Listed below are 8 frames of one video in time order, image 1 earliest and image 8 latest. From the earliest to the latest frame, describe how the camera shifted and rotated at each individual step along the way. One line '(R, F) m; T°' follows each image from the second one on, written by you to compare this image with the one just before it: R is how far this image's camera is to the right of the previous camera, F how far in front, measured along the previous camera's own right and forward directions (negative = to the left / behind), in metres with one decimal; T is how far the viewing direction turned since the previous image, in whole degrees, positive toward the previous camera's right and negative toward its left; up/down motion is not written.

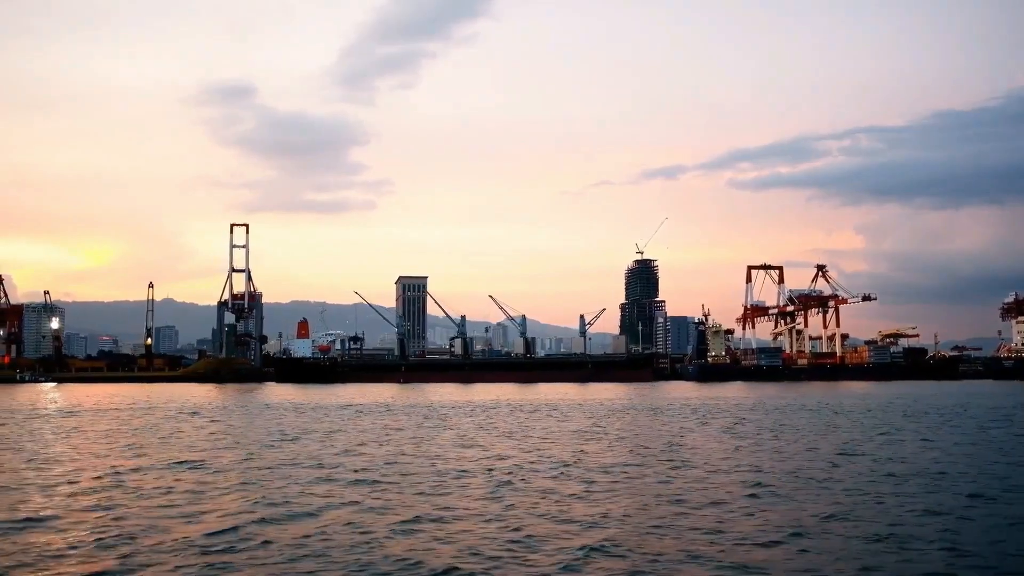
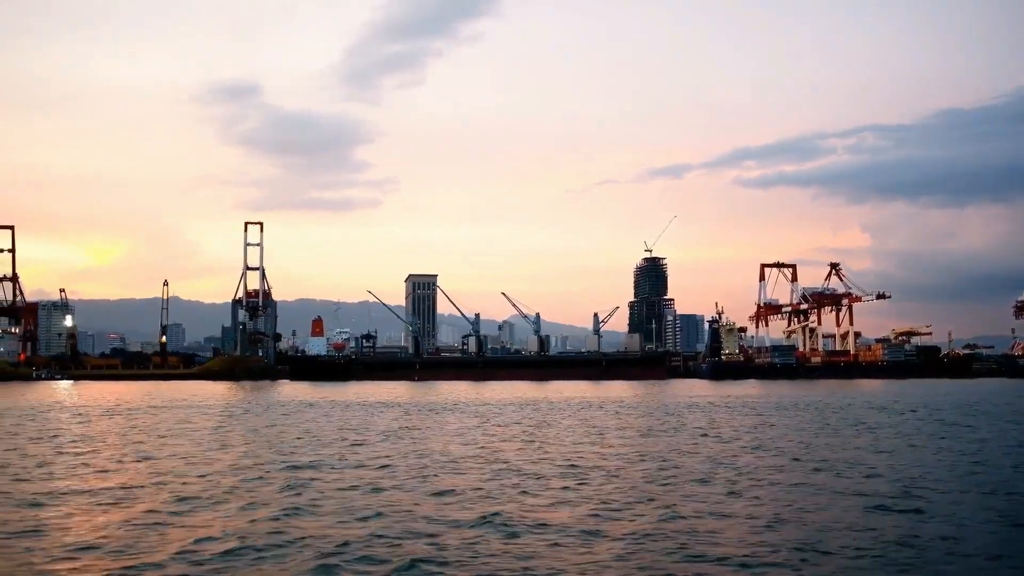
(-1.0, +0.1) m; 0°
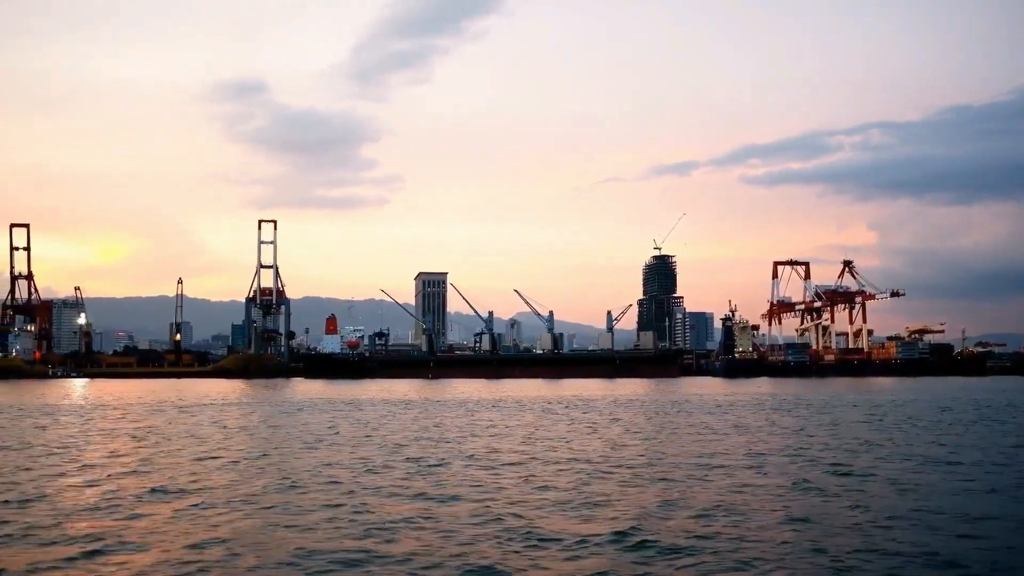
(-0.9, 0.0) m; 0°
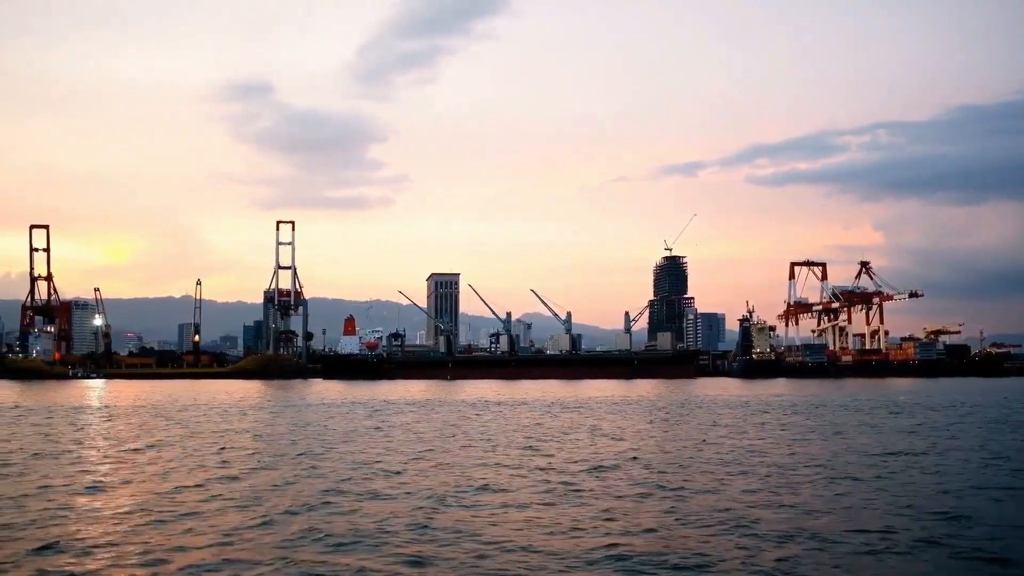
(-1.4, 0.0) m; 0°
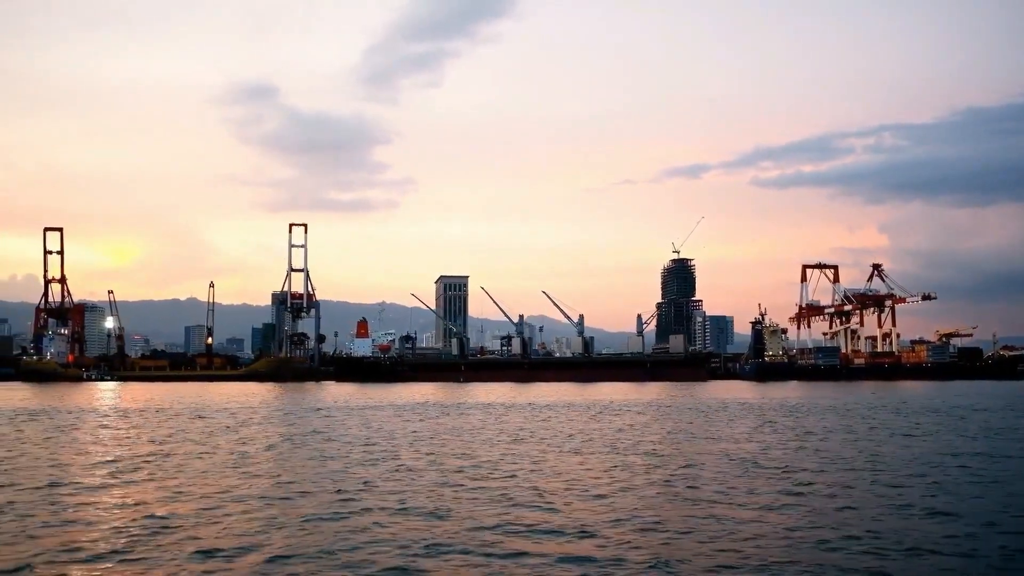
(-0.9, 0.0) m; 0°
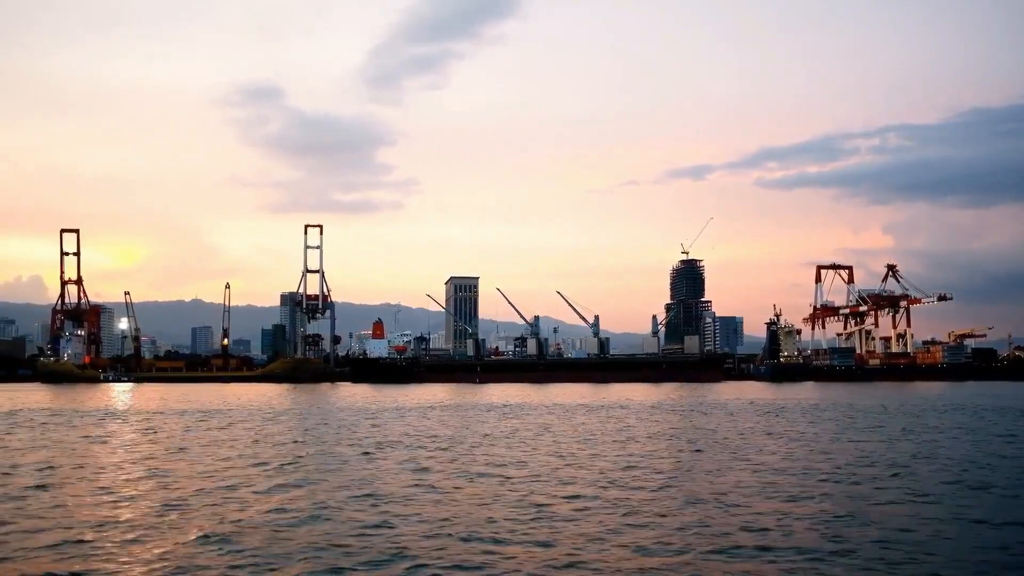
(-1.3, 0.0) m; 0°
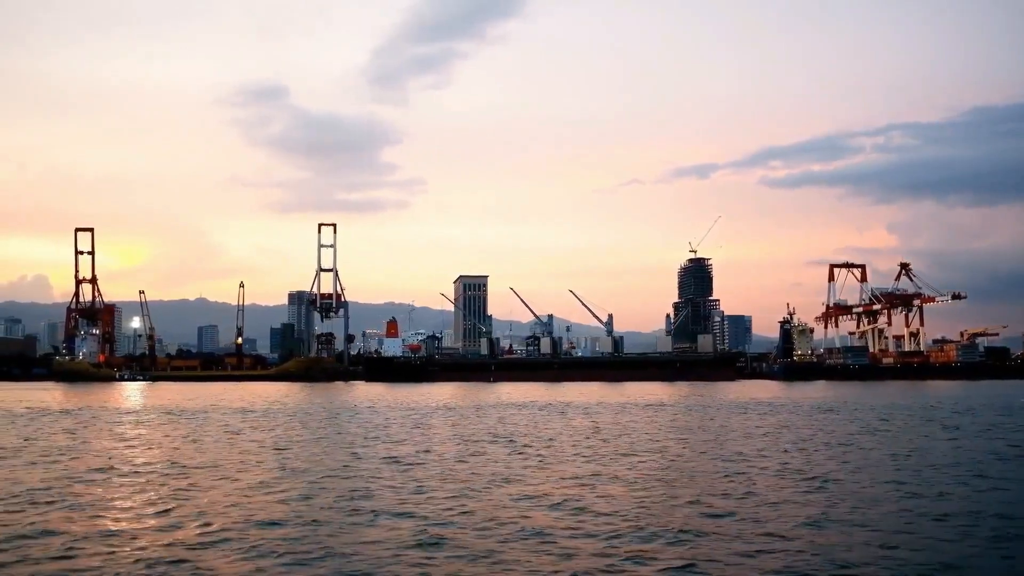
(-1.2, 0.0) m; 0°
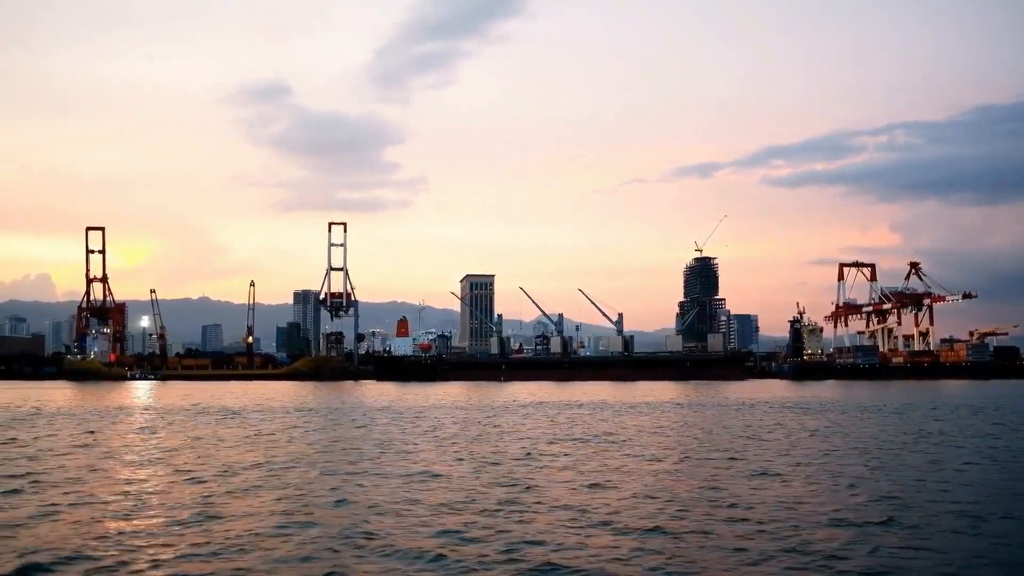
(-0.9, 0.0) m; 0°
